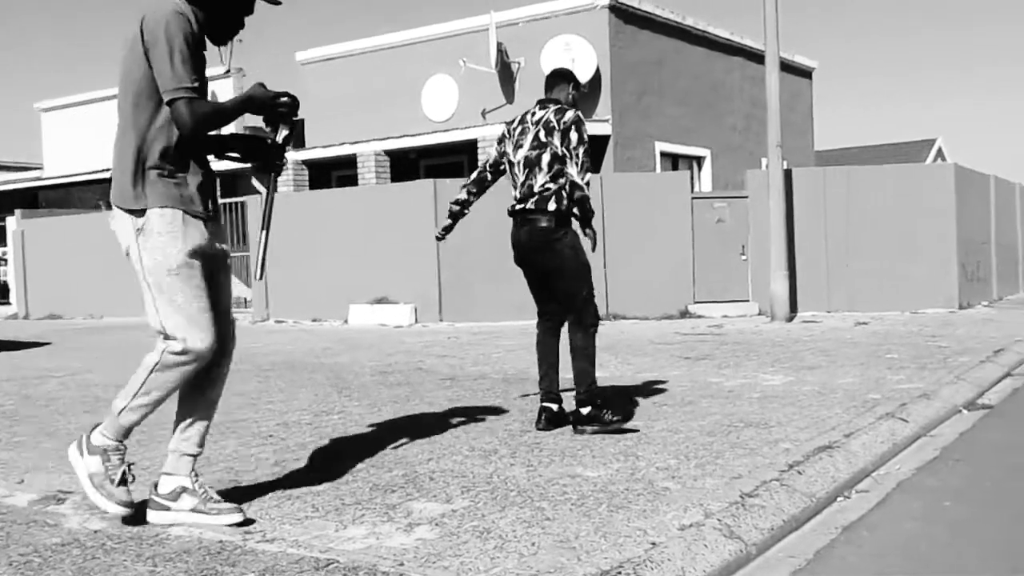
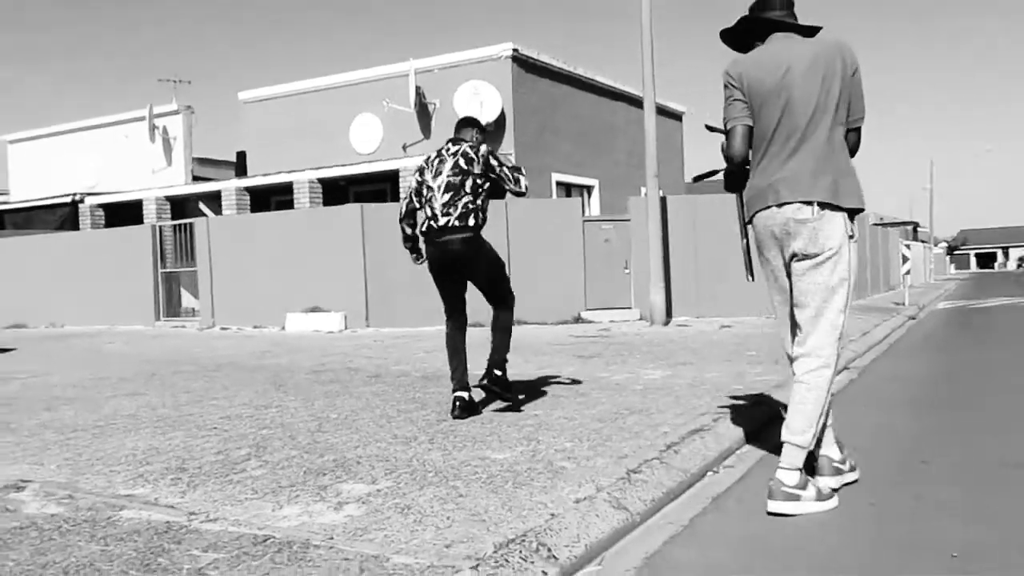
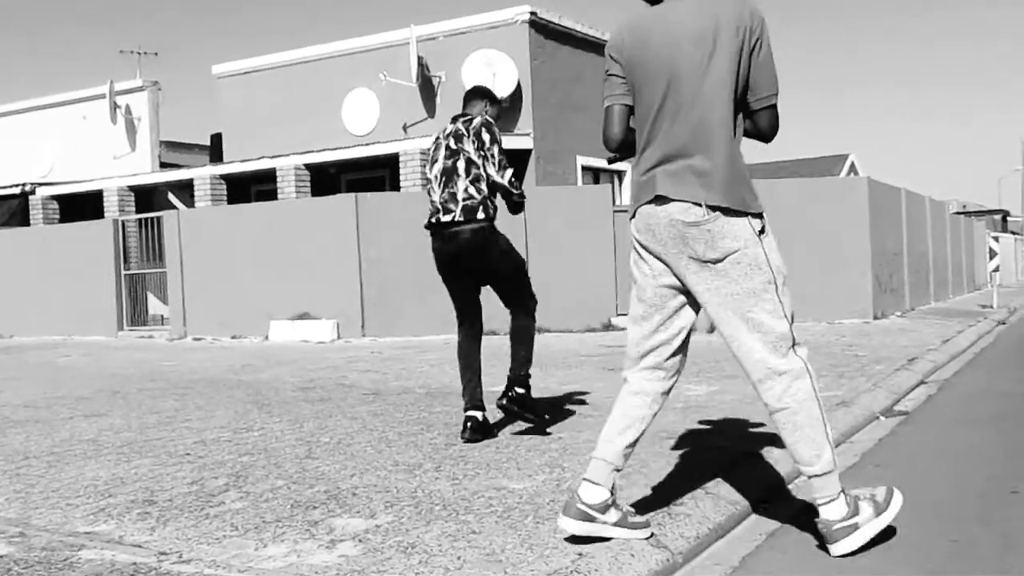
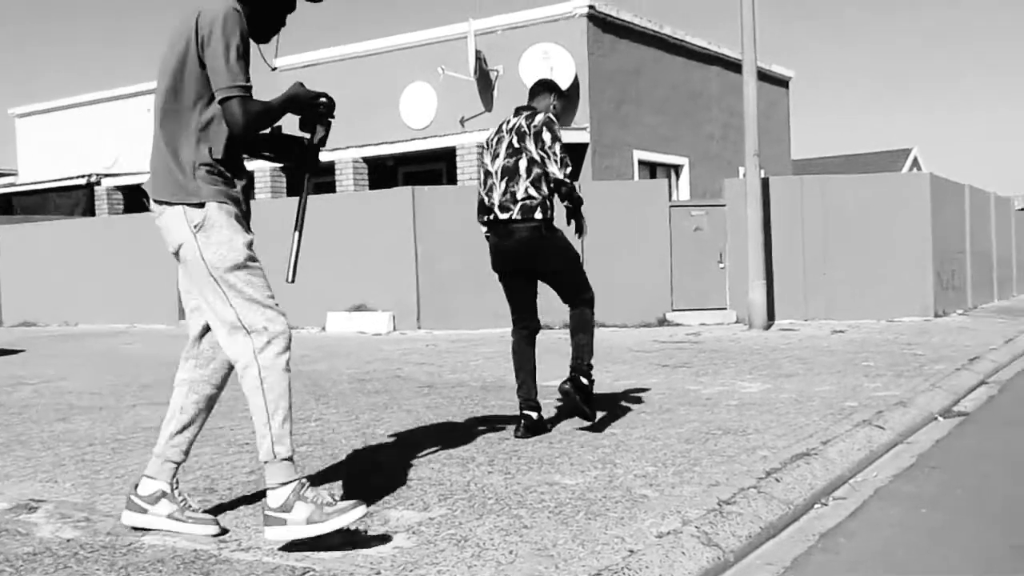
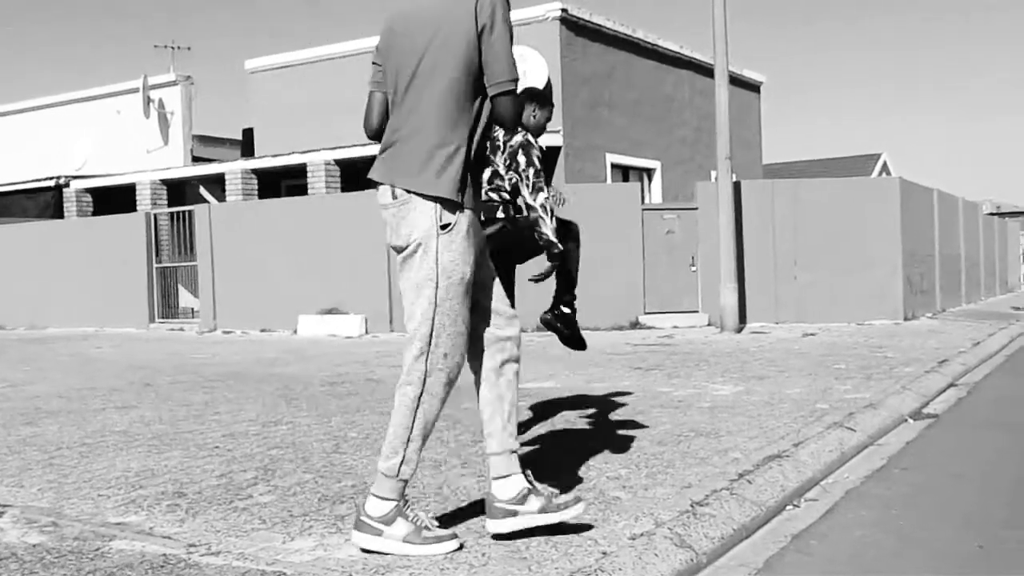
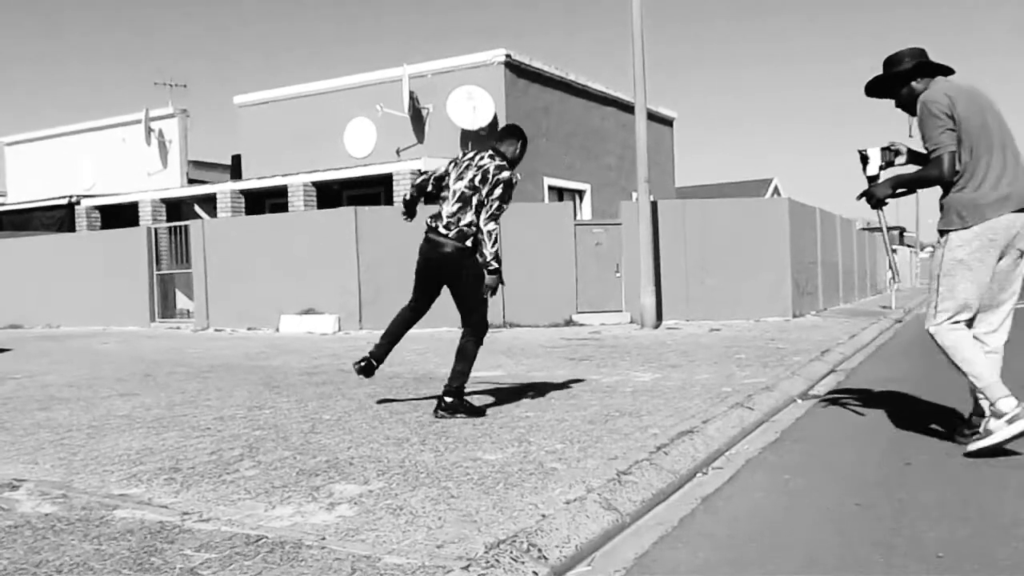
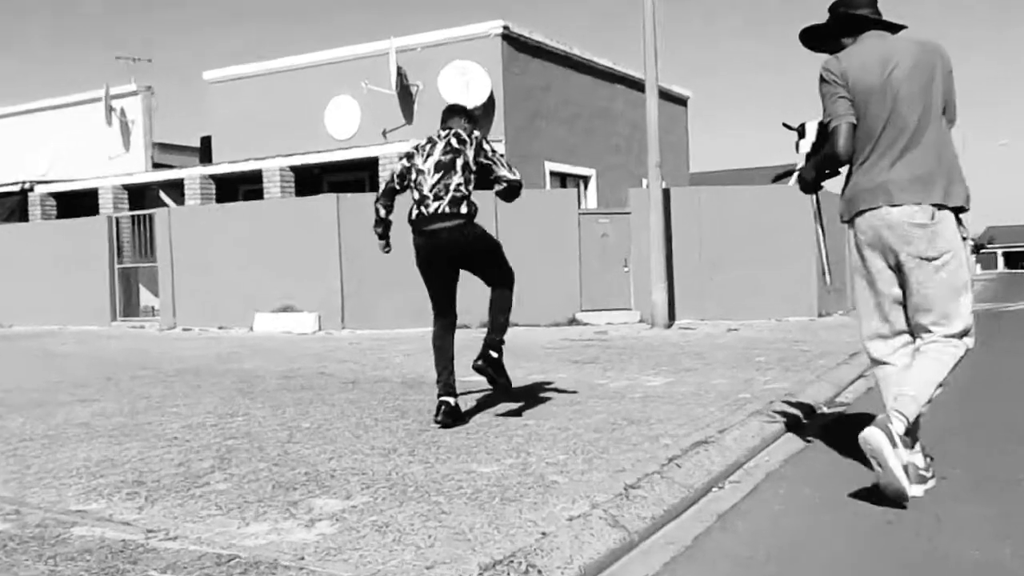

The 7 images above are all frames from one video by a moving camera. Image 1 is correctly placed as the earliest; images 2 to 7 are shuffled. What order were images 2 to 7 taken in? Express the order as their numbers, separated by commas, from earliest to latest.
4, 5, 3, 2, 7, 6
